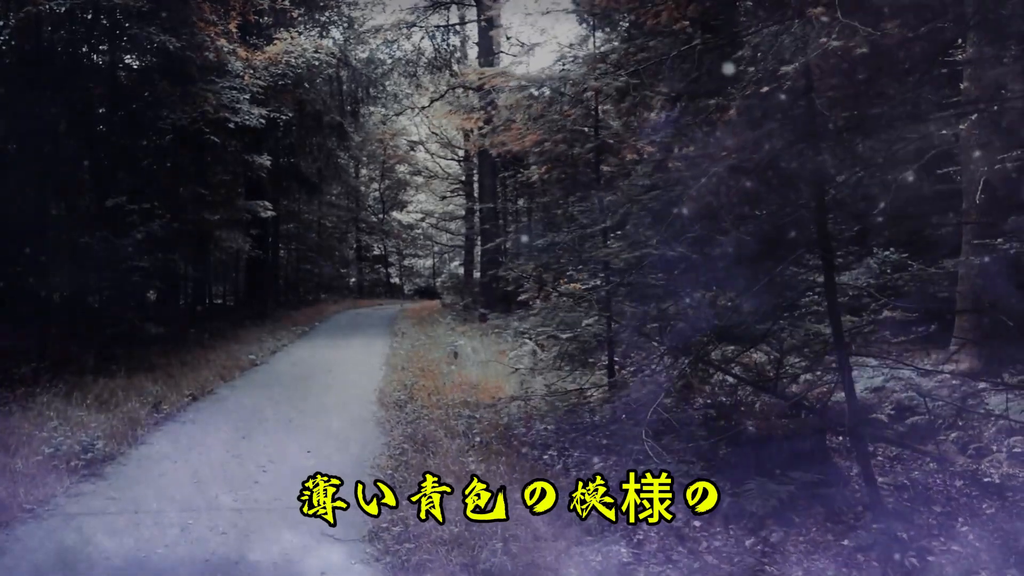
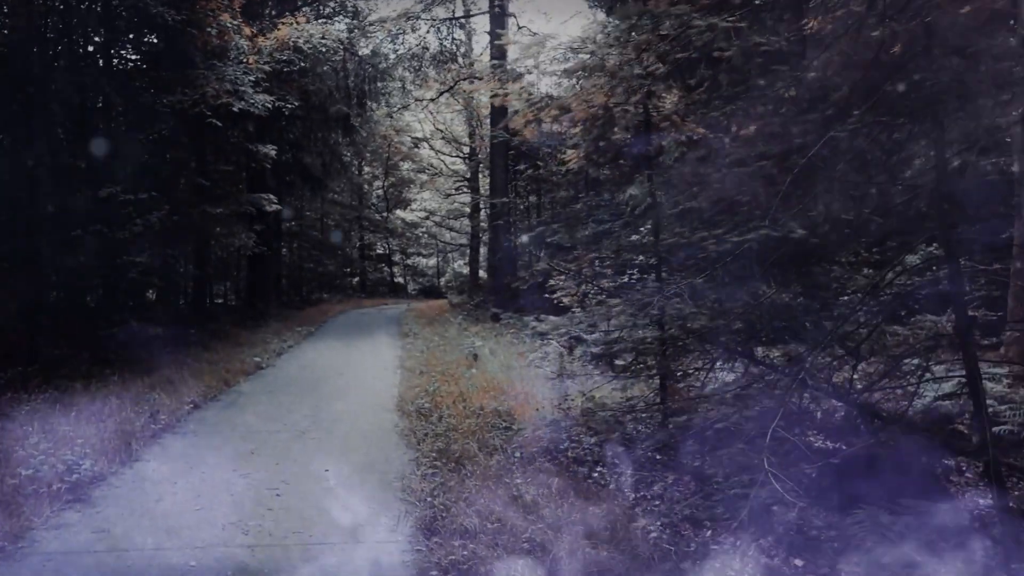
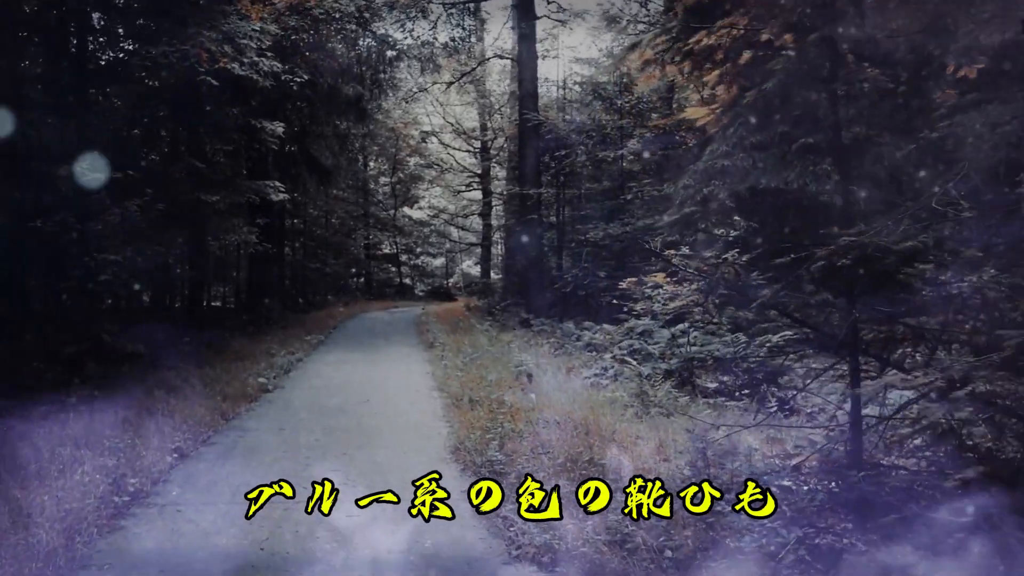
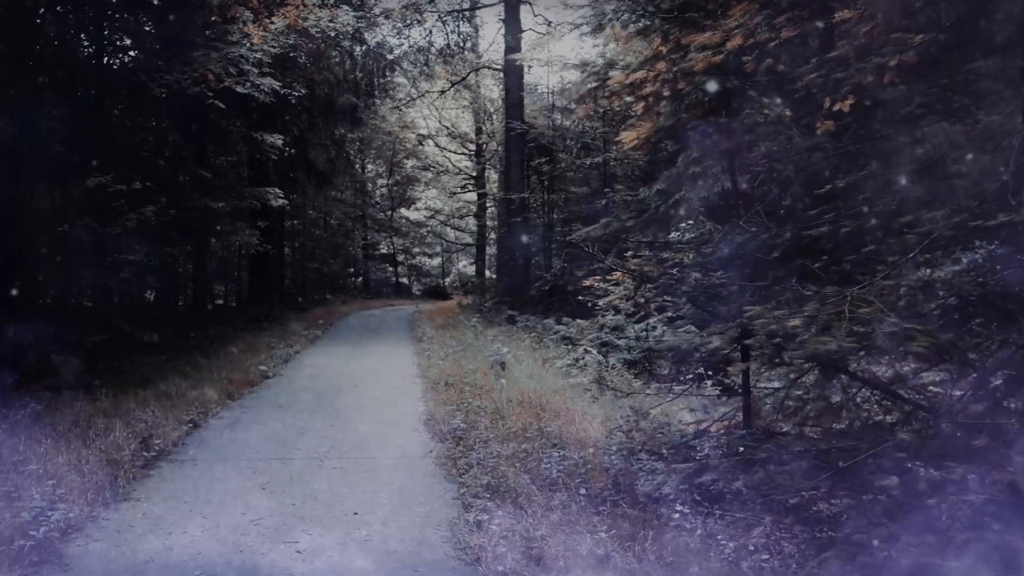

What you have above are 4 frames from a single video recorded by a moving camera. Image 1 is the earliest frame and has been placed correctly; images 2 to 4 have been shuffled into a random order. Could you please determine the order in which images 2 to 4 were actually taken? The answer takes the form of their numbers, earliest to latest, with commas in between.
2, 4, 3
